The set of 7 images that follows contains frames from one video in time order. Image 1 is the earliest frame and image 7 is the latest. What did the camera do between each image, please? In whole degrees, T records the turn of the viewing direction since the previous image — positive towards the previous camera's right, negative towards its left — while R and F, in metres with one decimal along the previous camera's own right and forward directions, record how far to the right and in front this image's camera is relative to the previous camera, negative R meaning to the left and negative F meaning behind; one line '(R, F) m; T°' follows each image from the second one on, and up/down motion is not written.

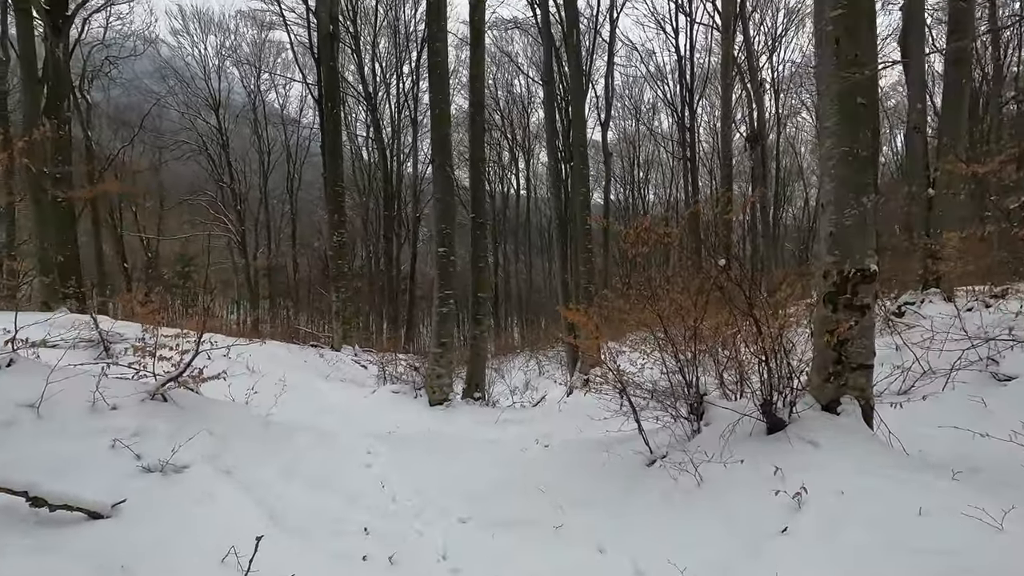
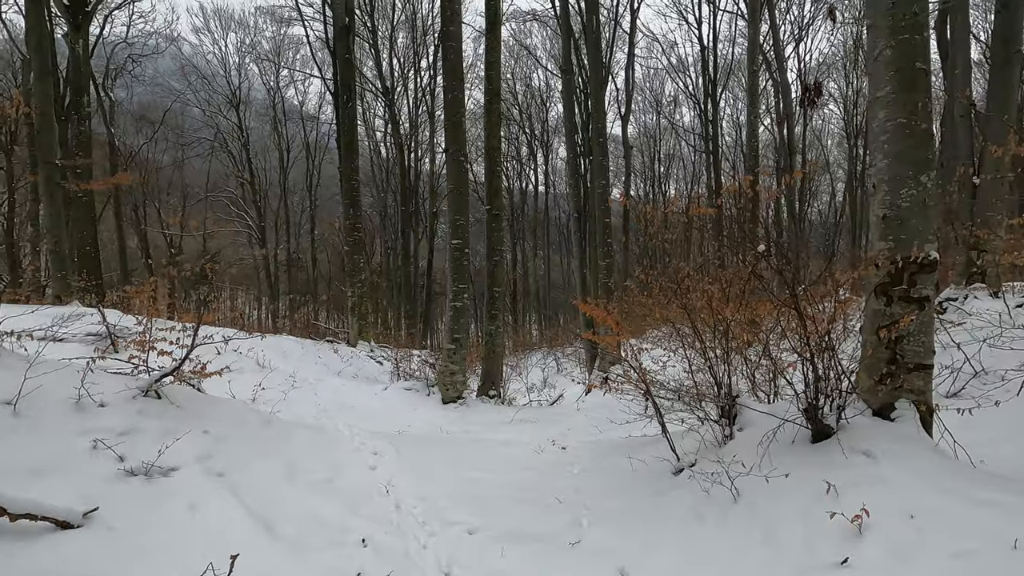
(0.0, +0.3) m; -2°
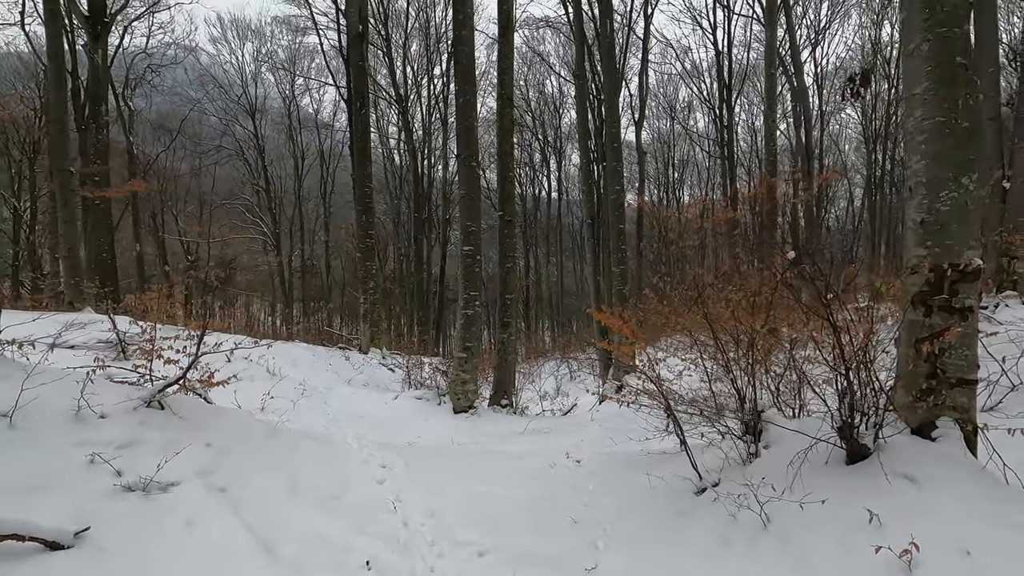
(0.0, +0.2) m; -1°
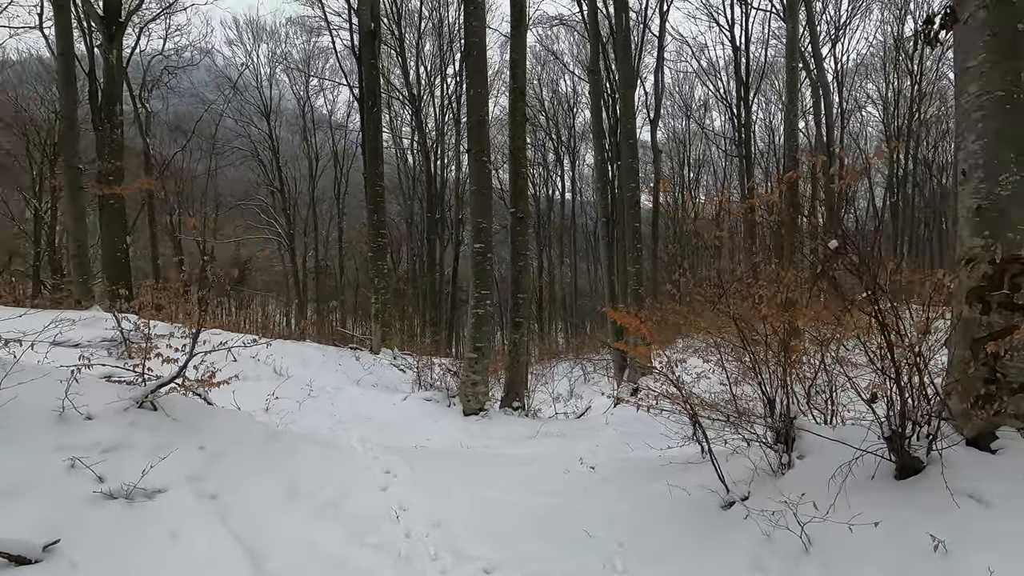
(0.0, +0.3) m; -1°
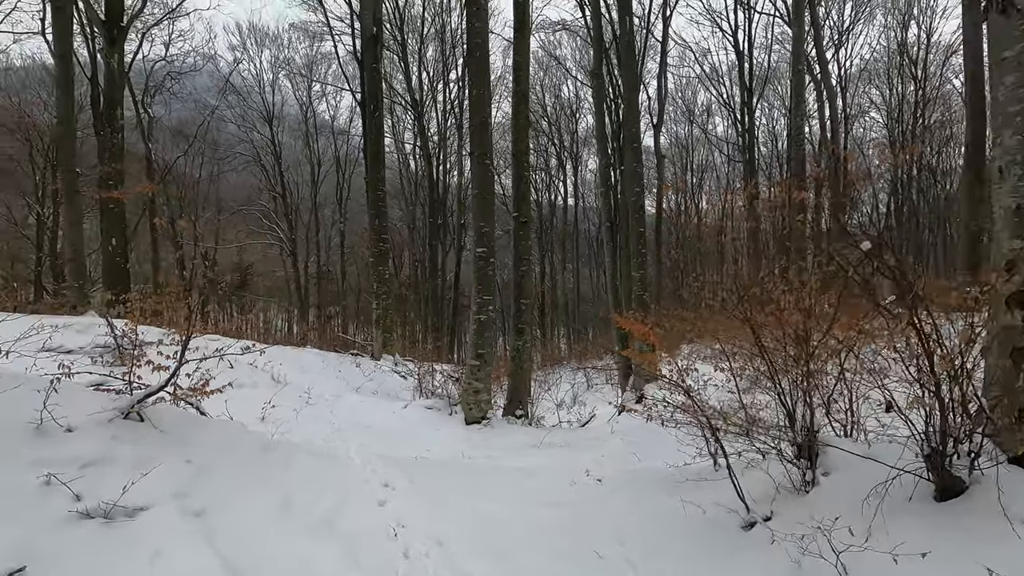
(0.0, +0.2) m; 0°
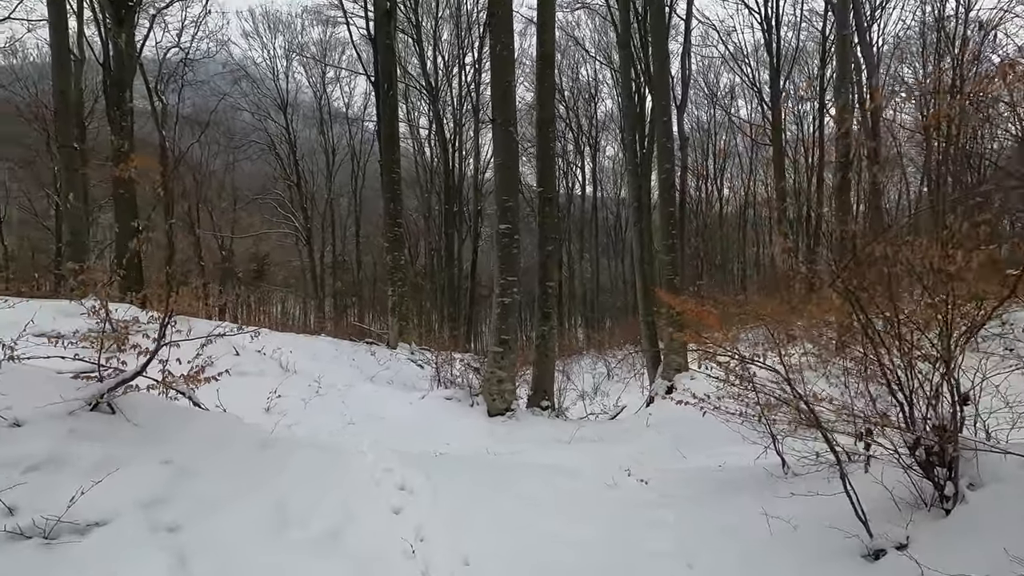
(-0.1, +0.6) m; -2°
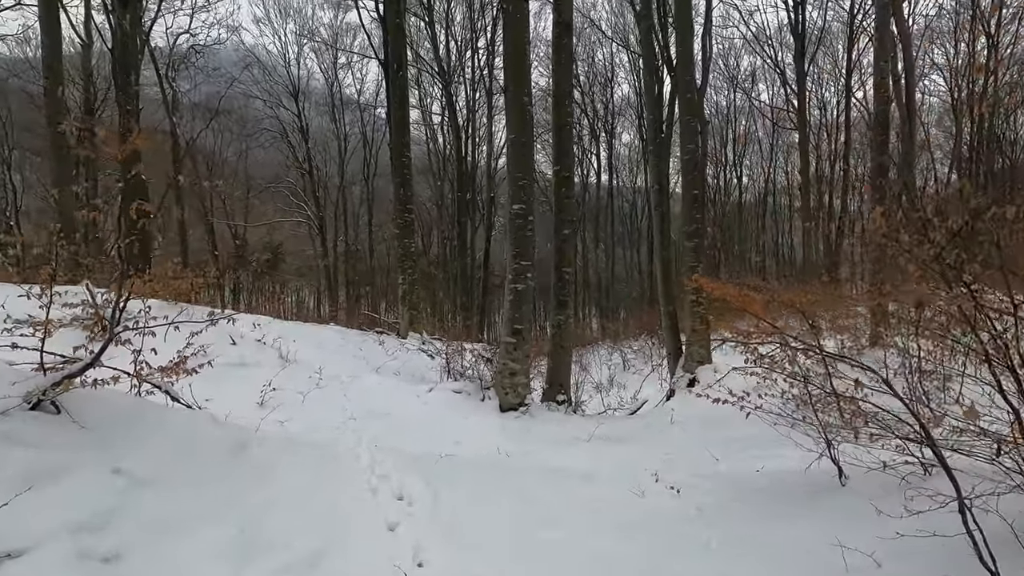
(0.0, +0.5) m; -1°
